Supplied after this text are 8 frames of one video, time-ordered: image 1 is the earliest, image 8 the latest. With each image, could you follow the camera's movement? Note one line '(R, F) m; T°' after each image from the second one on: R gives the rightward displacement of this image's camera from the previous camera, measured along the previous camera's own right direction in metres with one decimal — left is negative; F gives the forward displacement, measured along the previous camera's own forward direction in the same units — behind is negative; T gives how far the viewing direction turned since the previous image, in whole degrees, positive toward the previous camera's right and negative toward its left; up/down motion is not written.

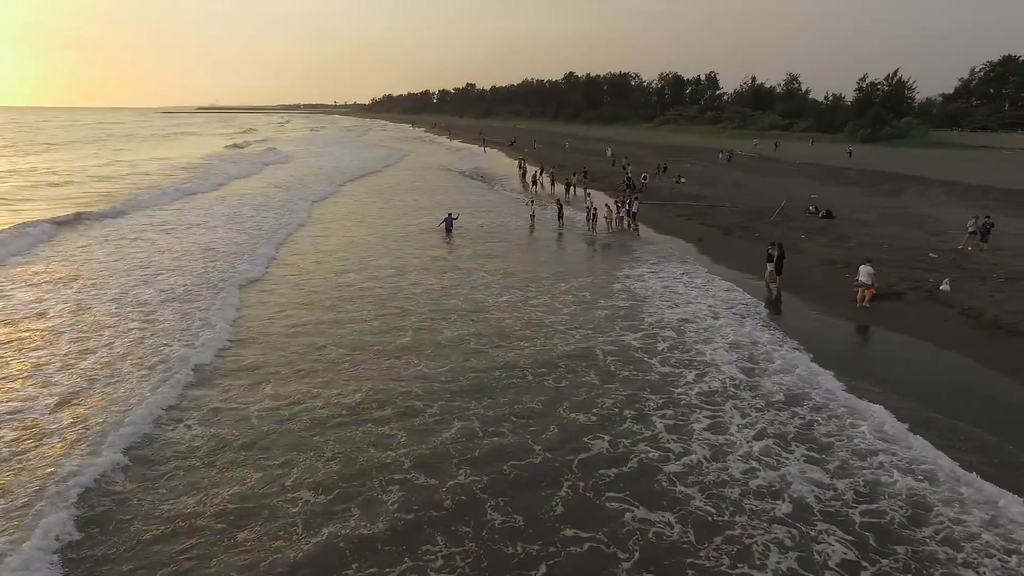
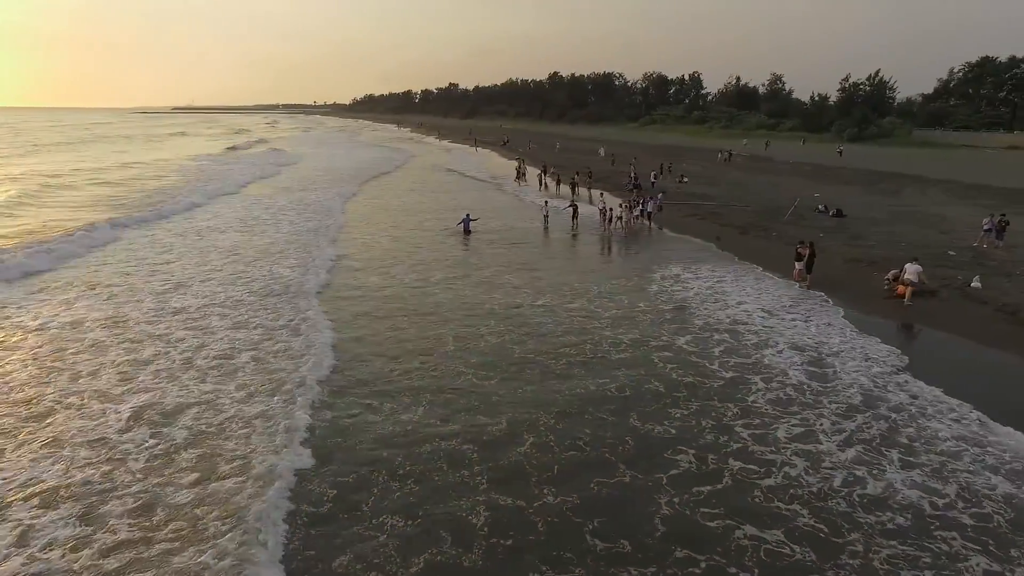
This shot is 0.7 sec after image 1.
(-1.3, +0.4) m; +1°
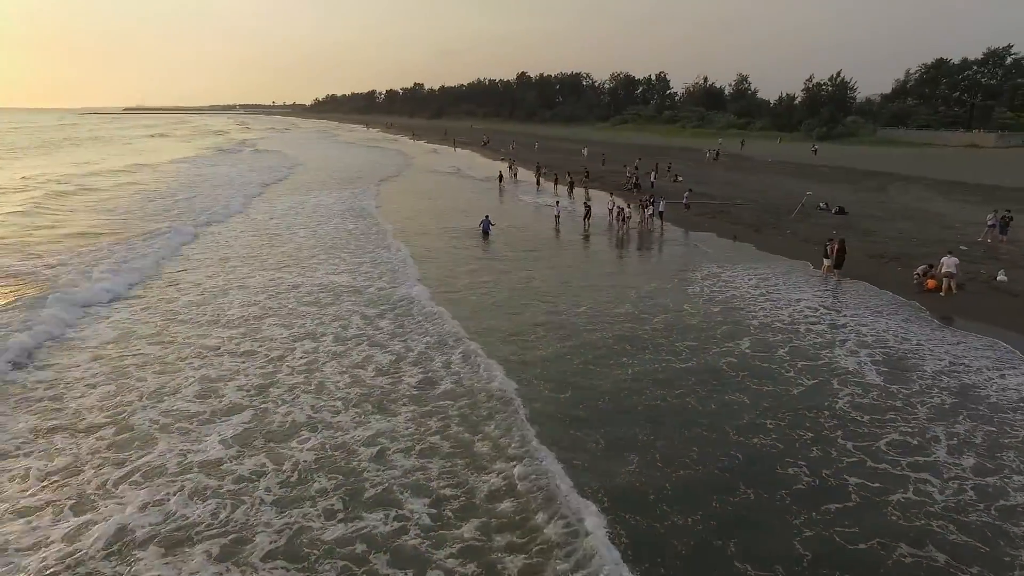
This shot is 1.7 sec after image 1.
(-1.8, +0.4) m; +2°
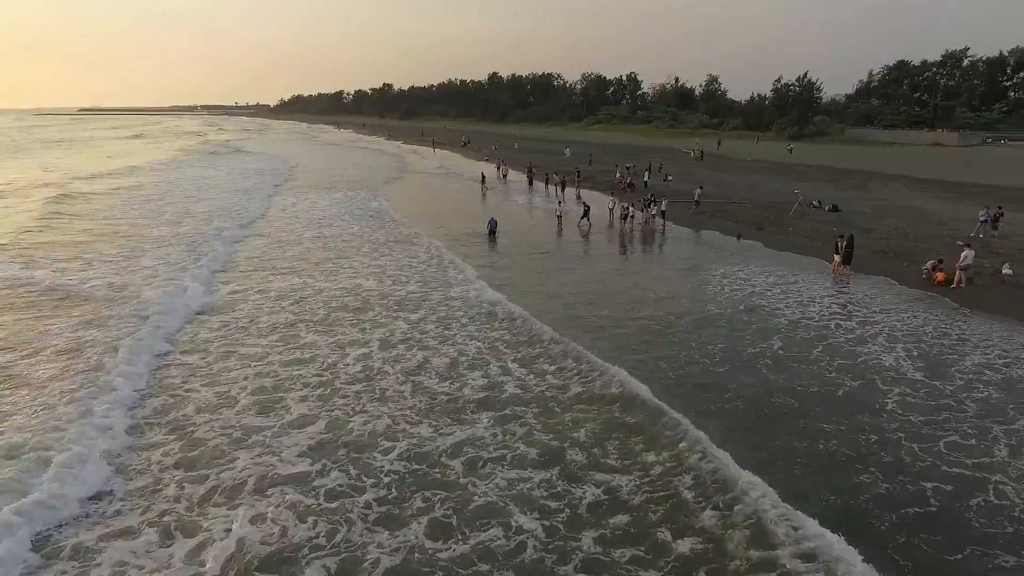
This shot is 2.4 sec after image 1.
(-1.2, +0.2) m; +2°
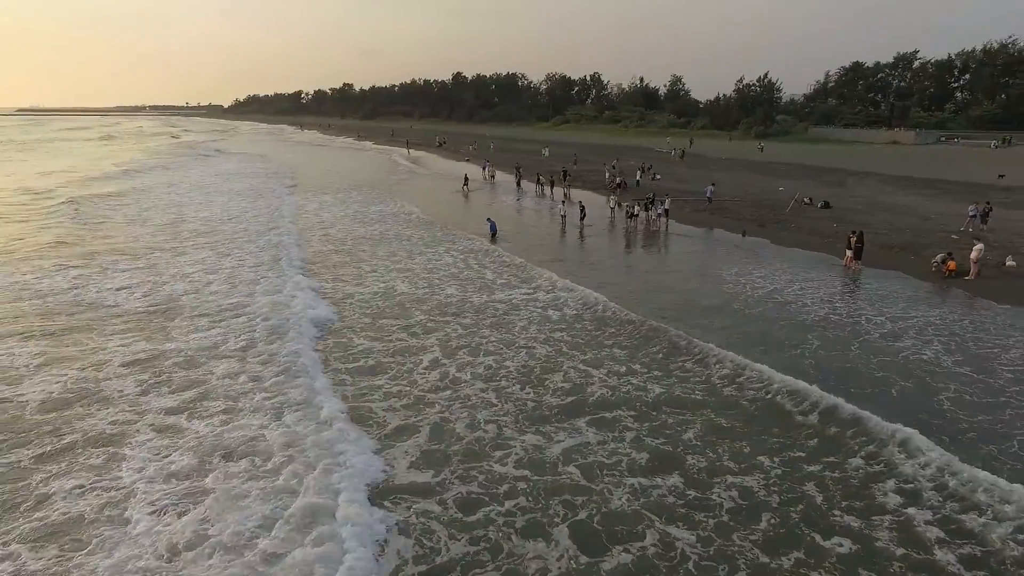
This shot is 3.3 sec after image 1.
(-1.5, +0.2) m; +3°
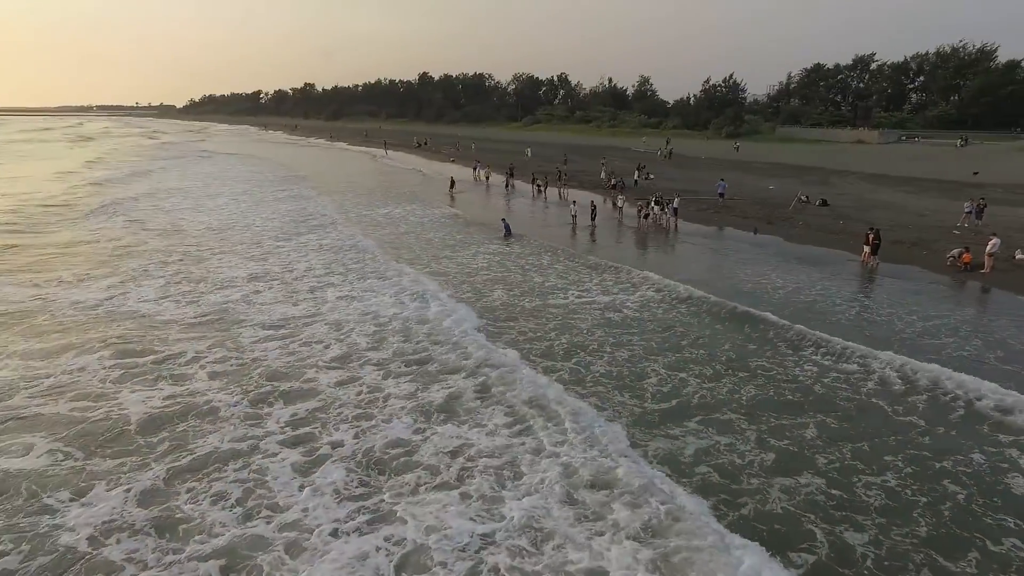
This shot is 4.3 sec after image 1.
(-1.7, +0.1) m; +2°
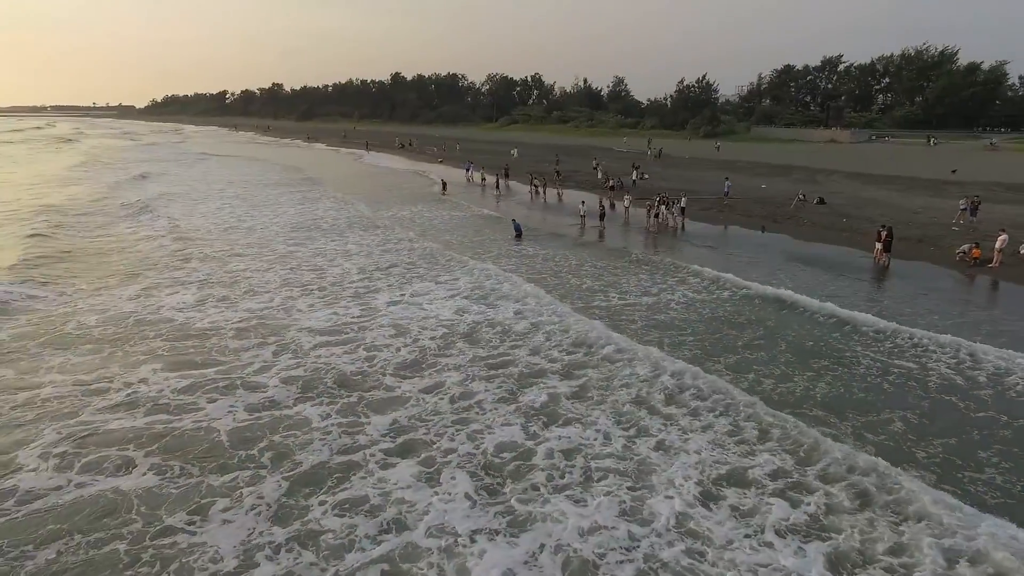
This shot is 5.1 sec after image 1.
(-1.4, +0.1) m; +2°
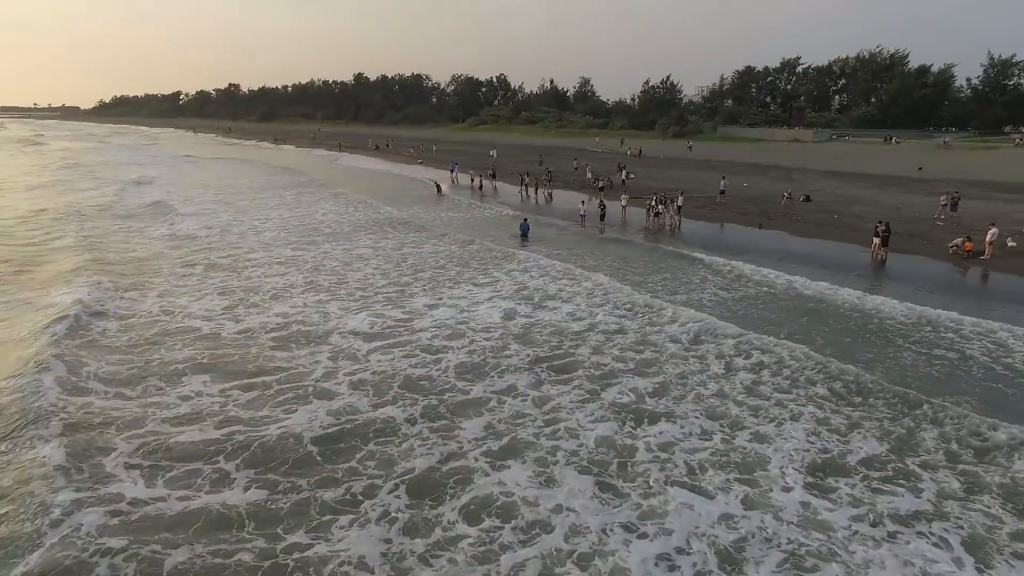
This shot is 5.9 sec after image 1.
(-1.3, 0.0) m; +3°
